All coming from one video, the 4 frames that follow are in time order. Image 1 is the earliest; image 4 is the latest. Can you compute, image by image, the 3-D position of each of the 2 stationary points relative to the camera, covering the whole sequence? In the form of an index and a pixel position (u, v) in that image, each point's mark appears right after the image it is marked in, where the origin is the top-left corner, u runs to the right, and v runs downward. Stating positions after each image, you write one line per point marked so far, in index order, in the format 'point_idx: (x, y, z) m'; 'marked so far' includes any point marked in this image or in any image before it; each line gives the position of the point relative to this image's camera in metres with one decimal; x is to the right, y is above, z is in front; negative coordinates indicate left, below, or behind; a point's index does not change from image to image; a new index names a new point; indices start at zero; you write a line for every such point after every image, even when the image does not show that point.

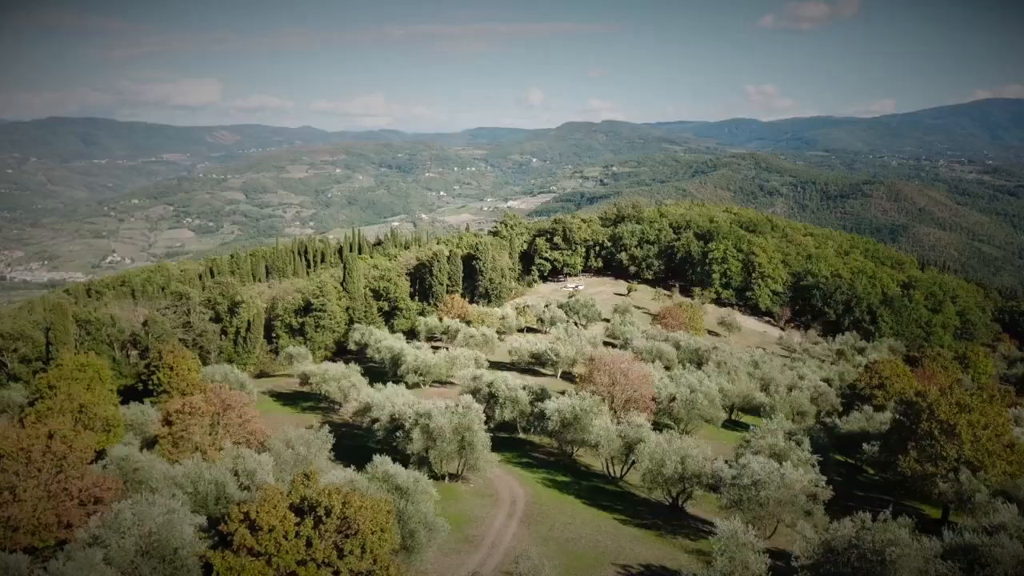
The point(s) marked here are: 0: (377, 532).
0: (-4.4, -7.9, +17.5) m
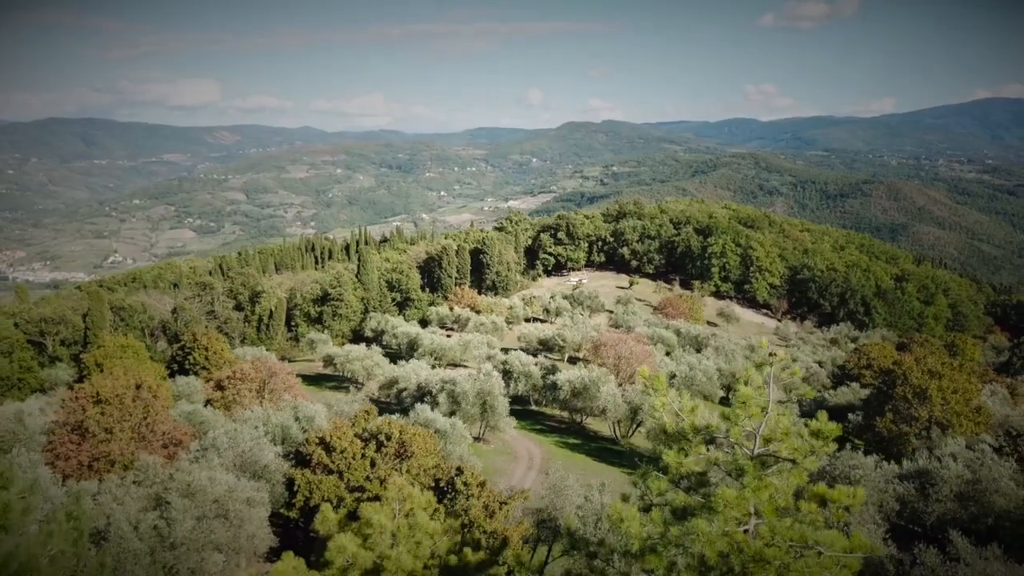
0: (-3.3, -6.5, +21.0) m
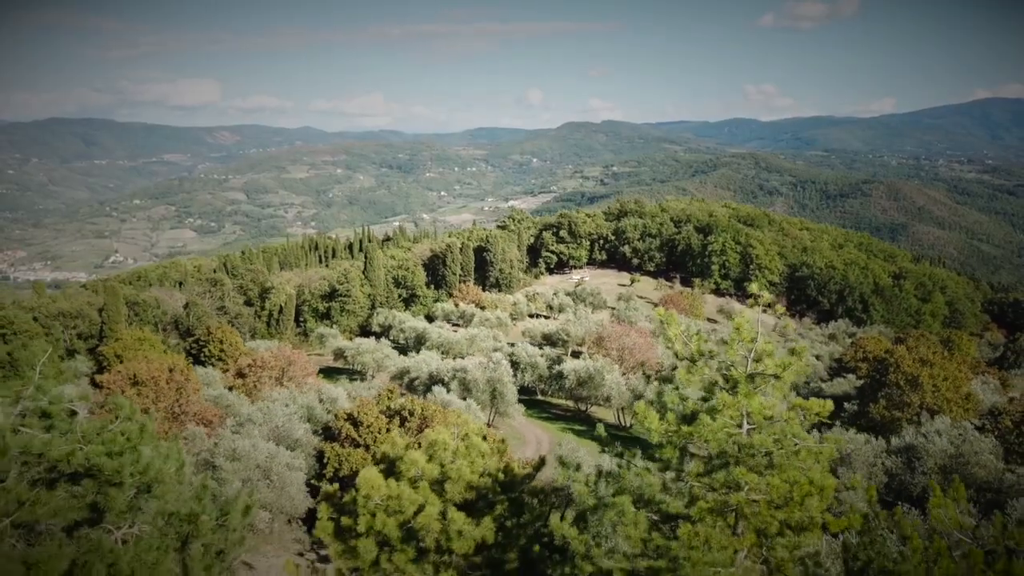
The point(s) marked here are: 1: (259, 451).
0: (-2.7, -5.9, +22.5) m
1: (-8.7, -5.6, +18.5) m
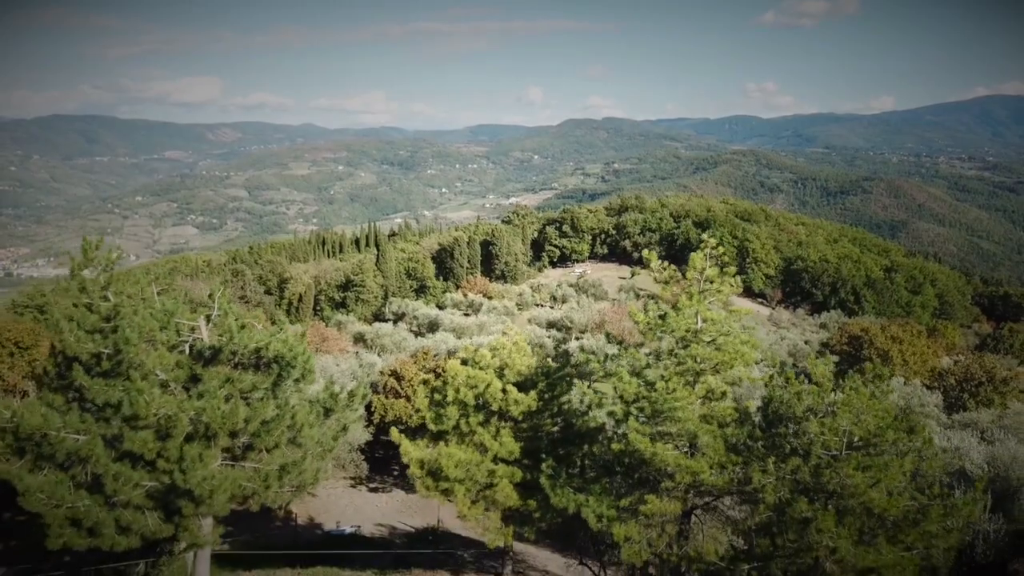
0: (-1.8, -4.8, +26.6) m
1: (-7.8, -4.5, +22.6) m
